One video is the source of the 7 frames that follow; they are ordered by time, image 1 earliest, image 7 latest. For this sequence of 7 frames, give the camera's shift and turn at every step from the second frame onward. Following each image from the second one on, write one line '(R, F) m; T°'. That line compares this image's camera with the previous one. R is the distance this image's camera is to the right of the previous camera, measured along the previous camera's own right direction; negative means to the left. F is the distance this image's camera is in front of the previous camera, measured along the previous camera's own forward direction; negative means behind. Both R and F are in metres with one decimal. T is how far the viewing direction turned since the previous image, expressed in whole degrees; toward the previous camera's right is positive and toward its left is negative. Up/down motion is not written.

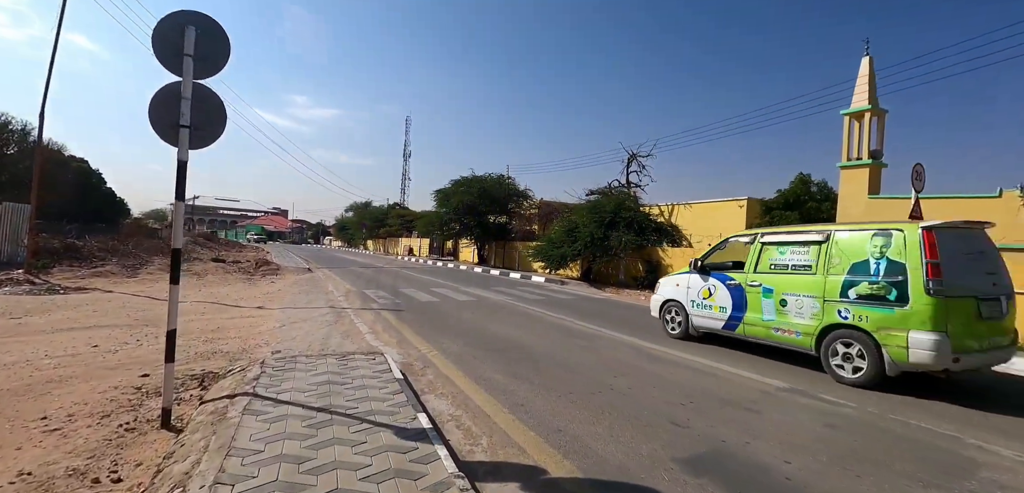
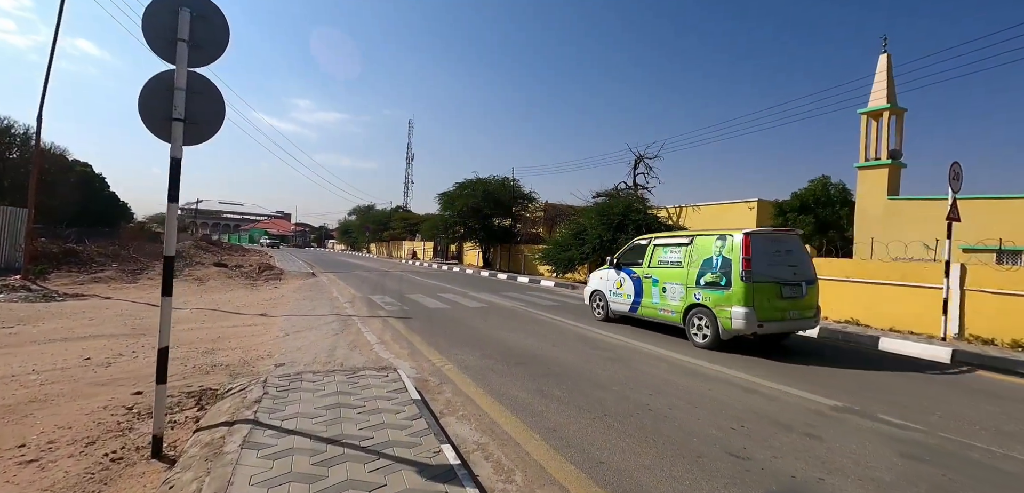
(-0.2, +0.4) m; 0°
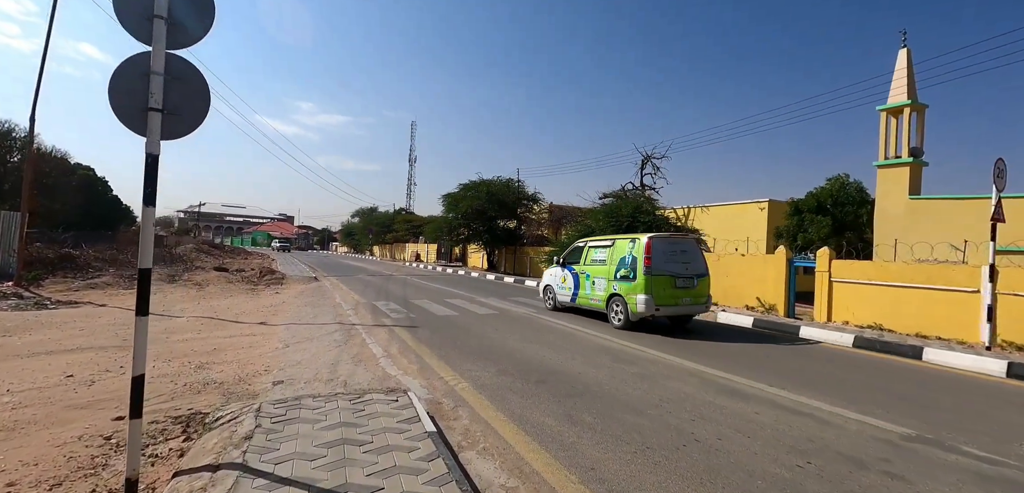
(-0.2, +0.5) m; 0°
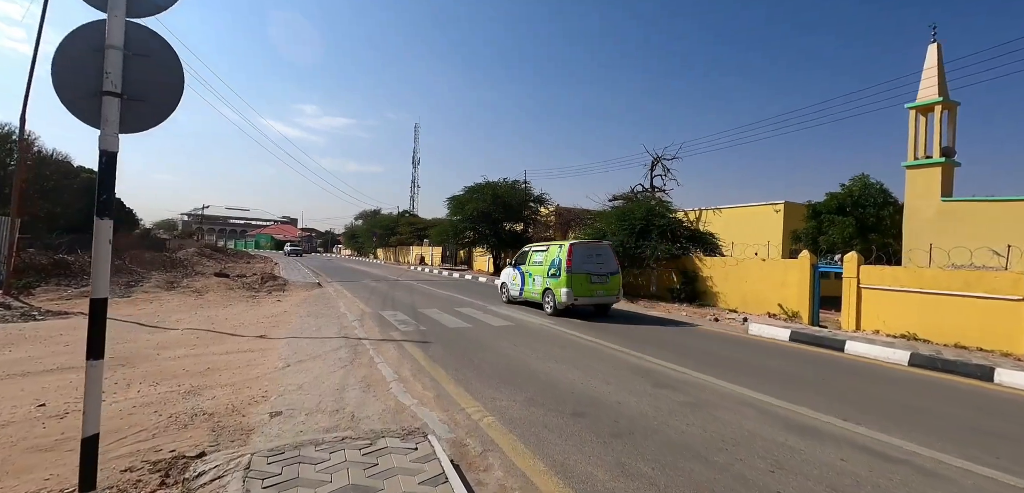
(-0.3, +0.7) m; 0°
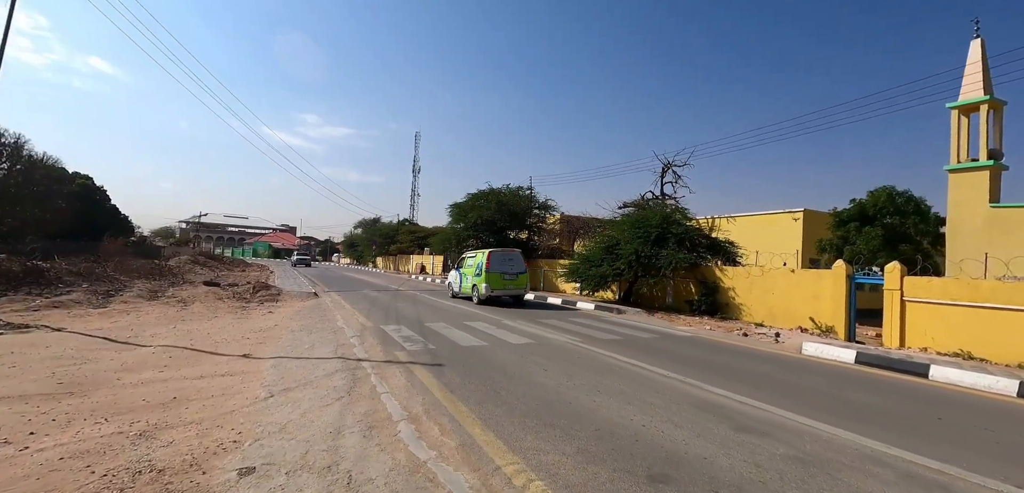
(-0.4, +1.2) m; 0°
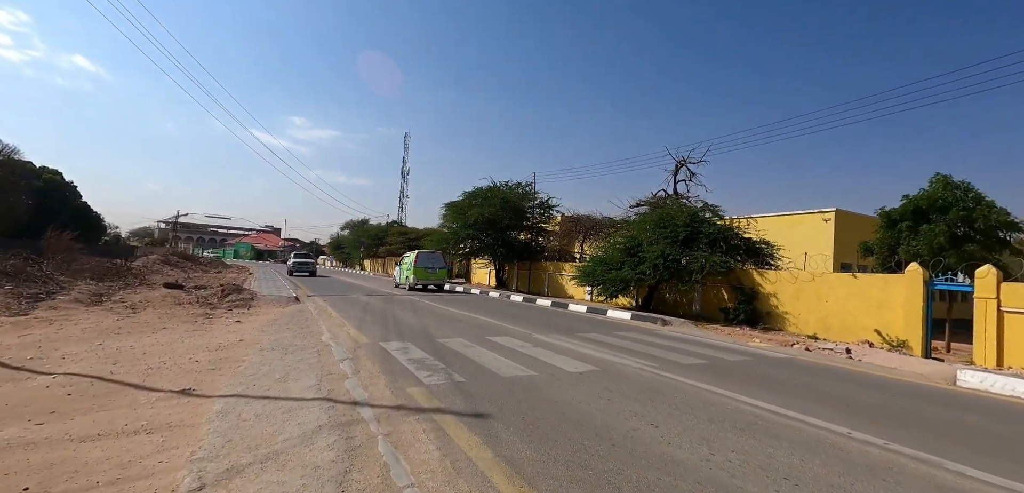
(-1.0, +2.5) m; +2°
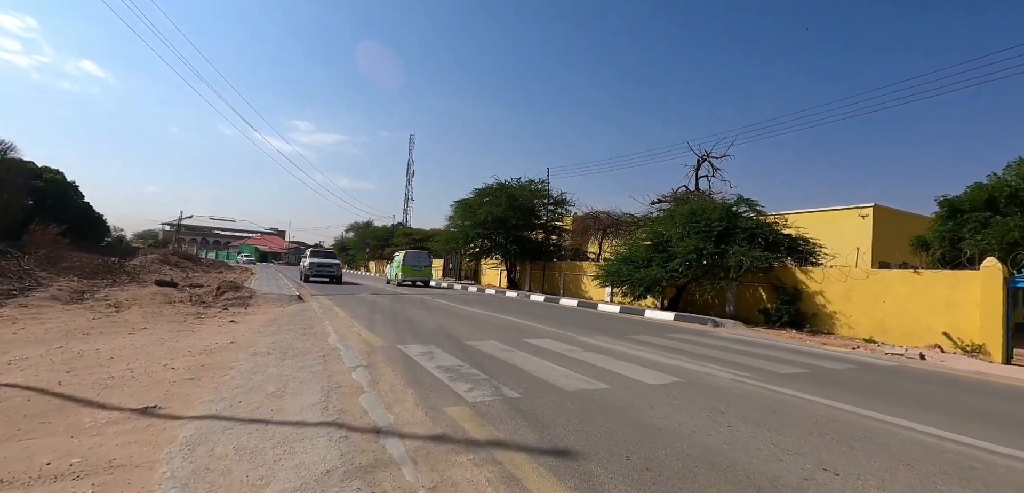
(-0.6, +1.4) m; 0°
